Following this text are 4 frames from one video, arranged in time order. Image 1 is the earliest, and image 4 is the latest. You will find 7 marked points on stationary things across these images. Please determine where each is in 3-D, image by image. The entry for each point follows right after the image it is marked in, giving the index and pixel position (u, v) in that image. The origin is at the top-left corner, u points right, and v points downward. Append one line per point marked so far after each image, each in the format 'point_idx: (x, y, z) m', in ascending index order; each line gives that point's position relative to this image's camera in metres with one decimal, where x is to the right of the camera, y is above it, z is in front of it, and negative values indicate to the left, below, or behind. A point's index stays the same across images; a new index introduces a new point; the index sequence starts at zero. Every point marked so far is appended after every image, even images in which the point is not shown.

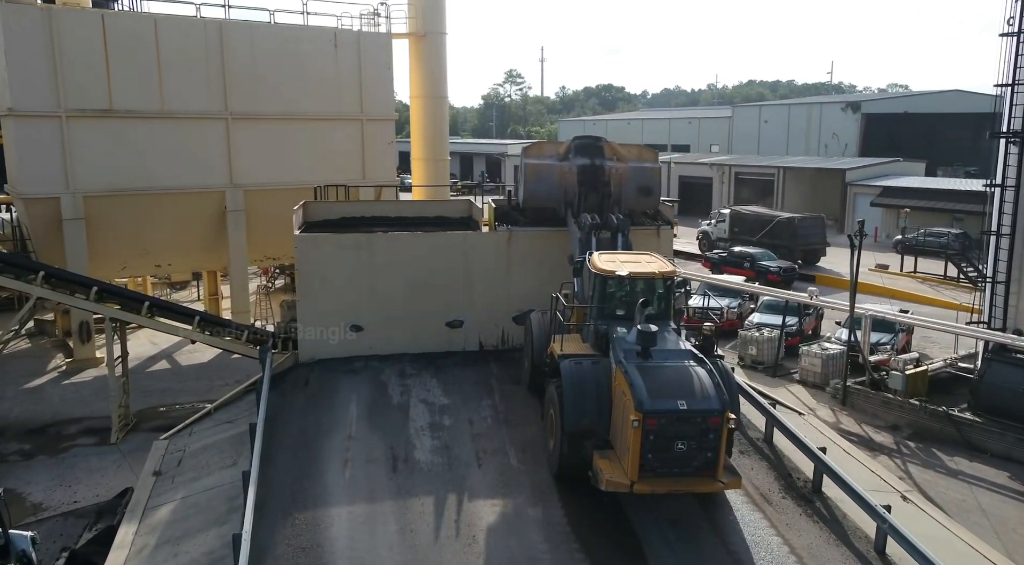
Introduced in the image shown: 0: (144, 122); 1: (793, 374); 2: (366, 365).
0: (-8.1, +3.5, +15.9) m
1: (+6.1, -2.0, +15.7) m
2: (-2.4, -1.4, +11.7) m
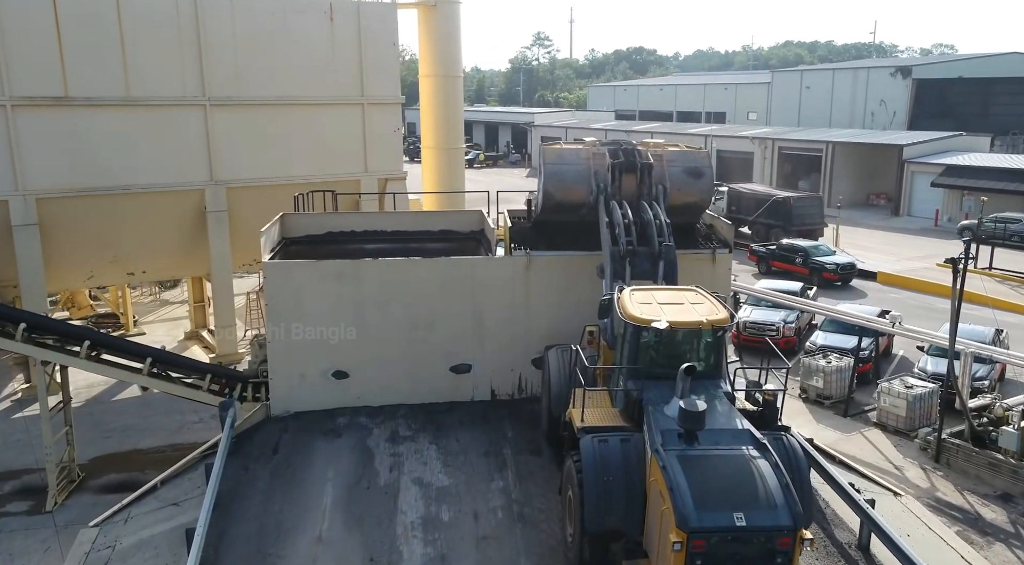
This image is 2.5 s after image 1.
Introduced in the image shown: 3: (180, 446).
0: (-7.7, +3.2, +13.7) m
1: (+6.5, -2.4, +13.2) m
2: (-2.1, -1.9, +9.5) m
3: (-5.3, -2.6, +11.6) m
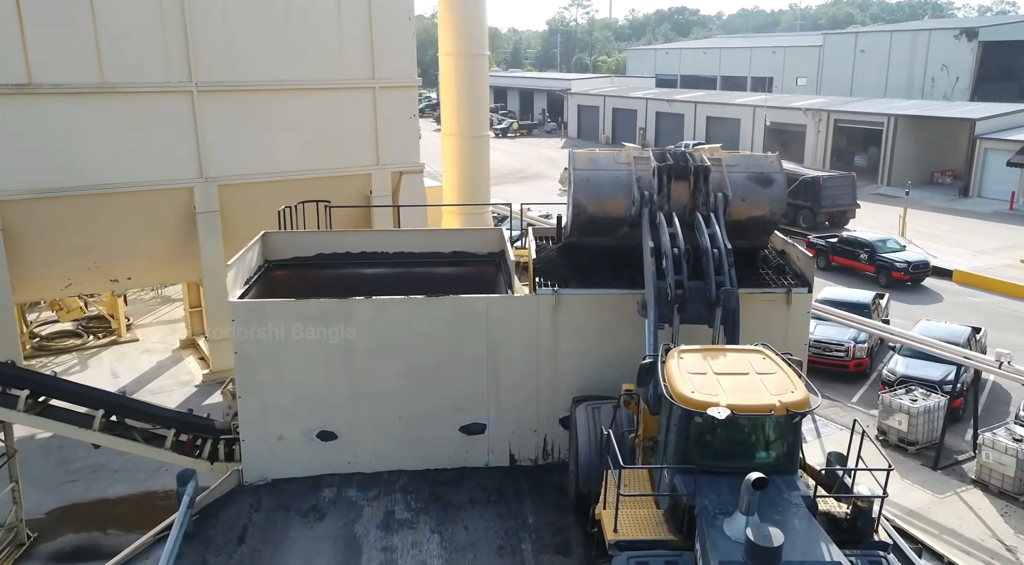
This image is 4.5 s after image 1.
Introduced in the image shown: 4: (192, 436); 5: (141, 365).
0: (-7.2, +3.0, +12.0) m
1: (+6.9, -2.8, +11.1) m
2: (-1.9, -2.3, +7.8) m
3: (-5.0, -3.0, +10.0) m
4: (-3.8, -1.8, +8.5) m
5: (-7.4, -1.6, +14.4) m
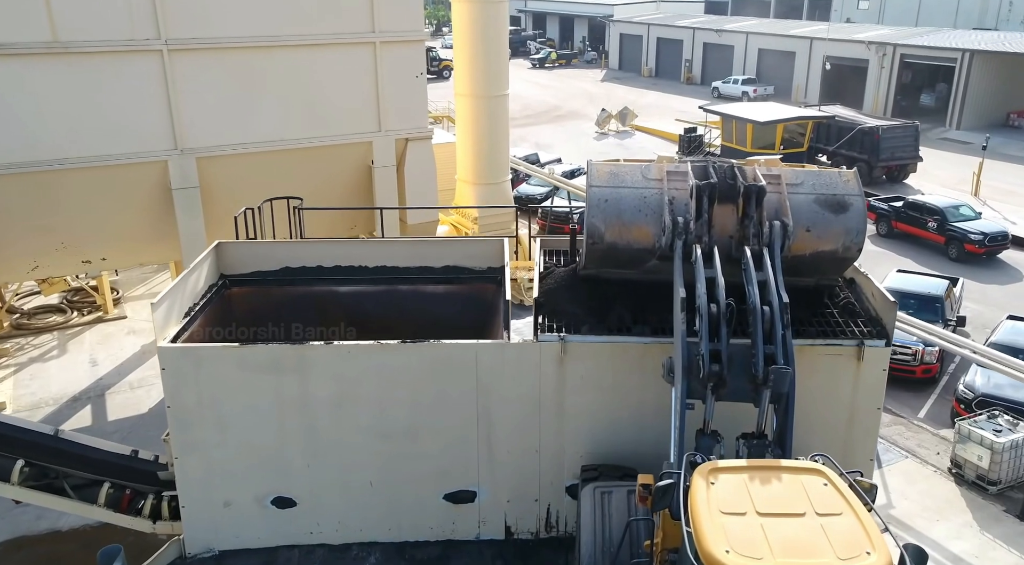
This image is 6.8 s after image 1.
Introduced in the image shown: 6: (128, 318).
0: (-6.9, +3.2, +10.3) m
1: (+7.0, -3.0, +9.3) m
2: (-2.0, -2.7, +6.5) m
3: (-5.0, -3.0, +8.9) m
4: (-3.8, -2.1, +7.2) m
5: (-7.1, -1.2, +13.3) m
6: (-7.7, -0.7, +14.4) m
